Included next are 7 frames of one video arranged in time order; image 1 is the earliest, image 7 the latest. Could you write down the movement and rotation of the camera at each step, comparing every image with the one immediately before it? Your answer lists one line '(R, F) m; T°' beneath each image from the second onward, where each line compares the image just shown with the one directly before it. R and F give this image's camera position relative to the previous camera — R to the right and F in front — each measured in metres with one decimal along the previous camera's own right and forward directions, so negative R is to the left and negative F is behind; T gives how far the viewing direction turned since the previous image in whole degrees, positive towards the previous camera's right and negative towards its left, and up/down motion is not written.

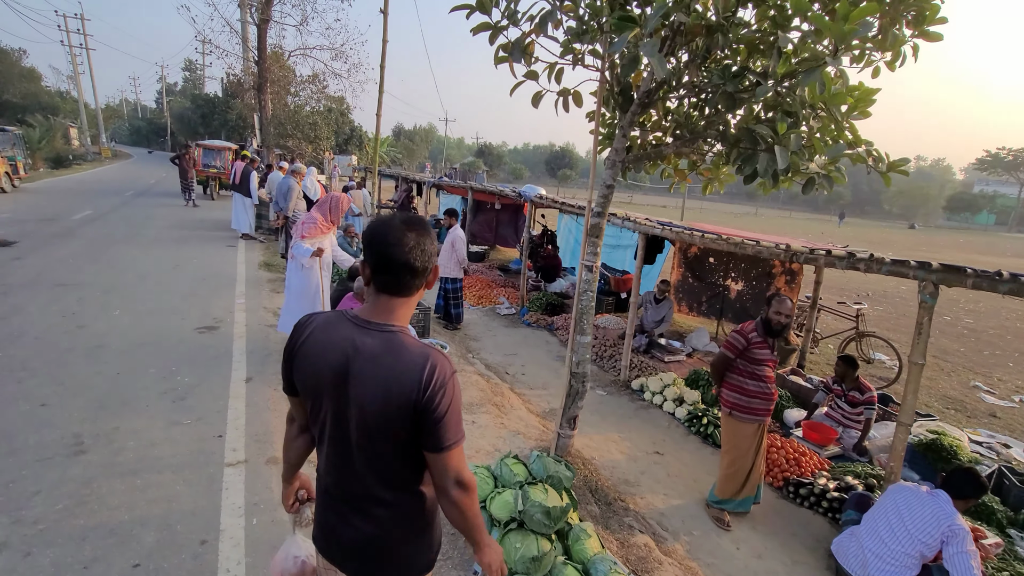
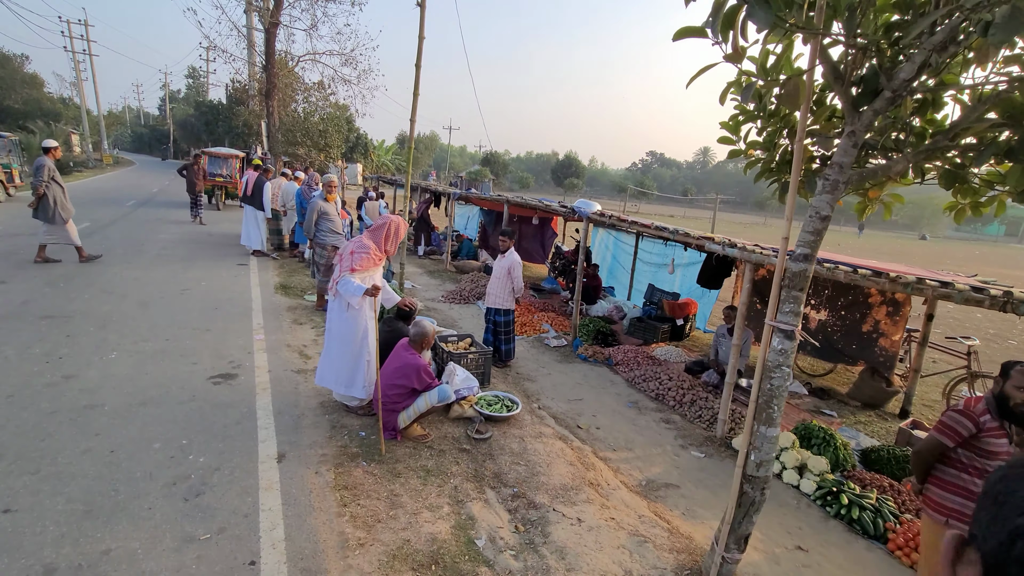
(-0.8, +1.1) m; 0°
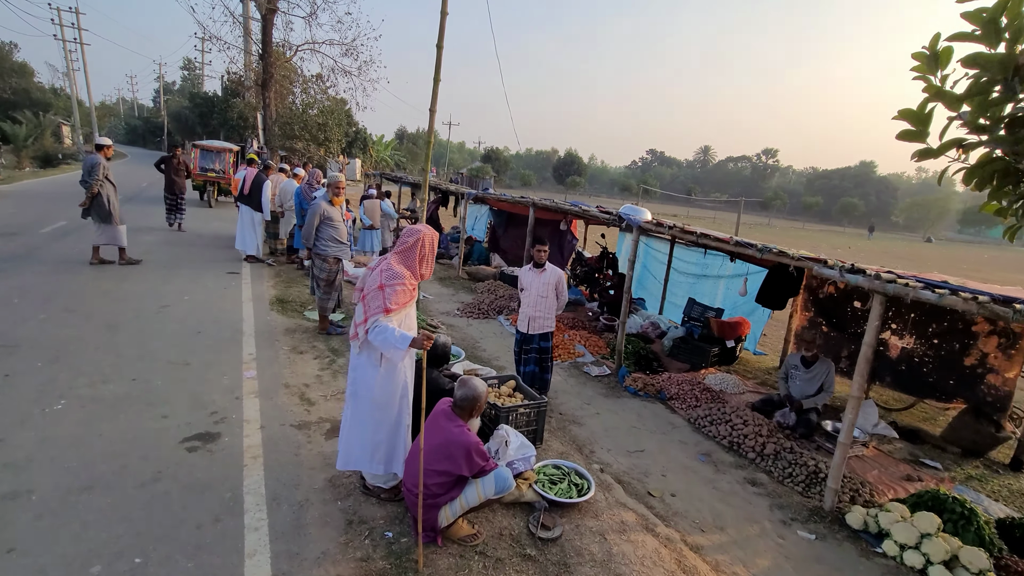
(-0.5, +1.1) m; 0°
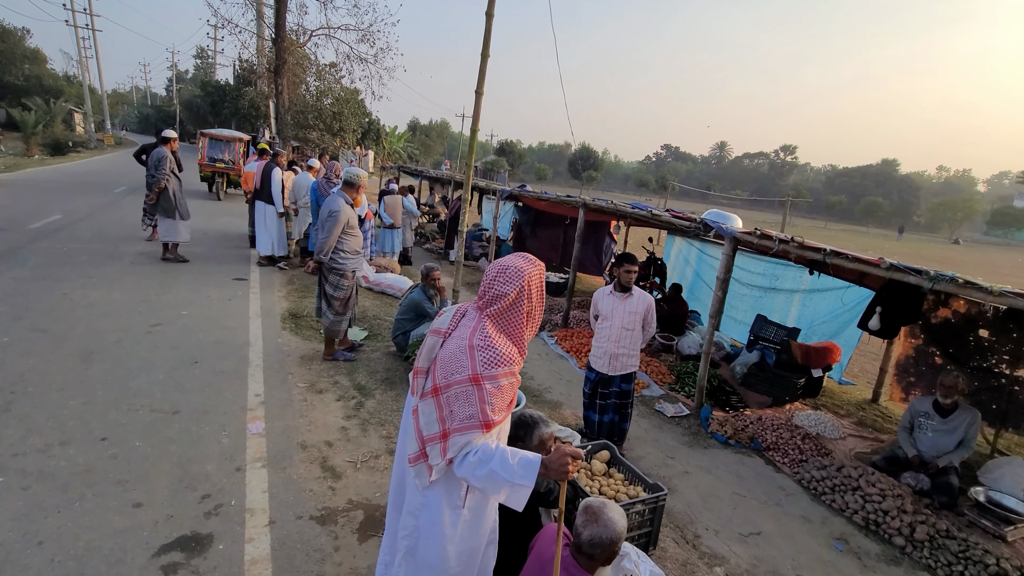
(-0.6, +1.2) m; -1°
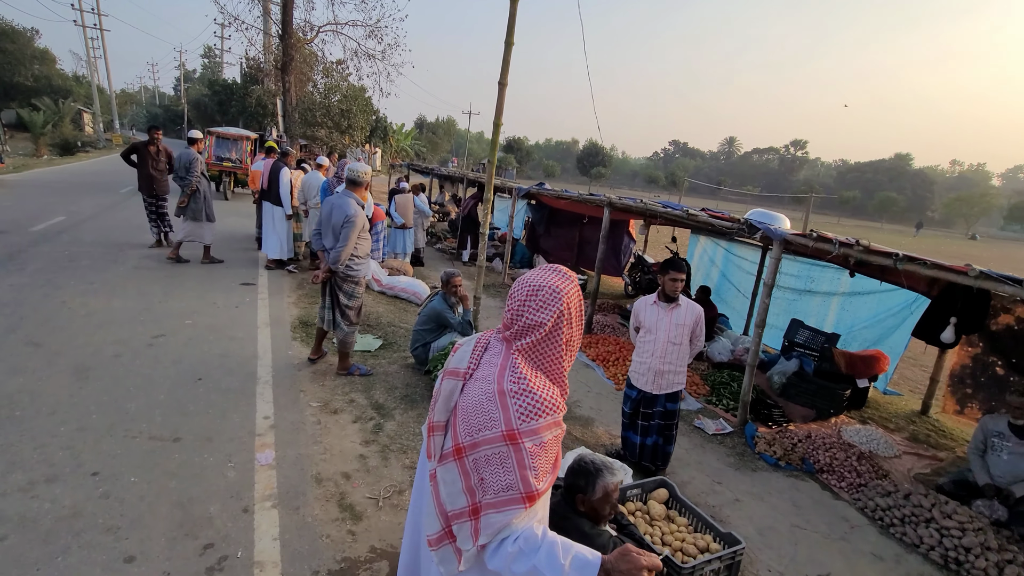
(-0.2, +0.4) m; -1°
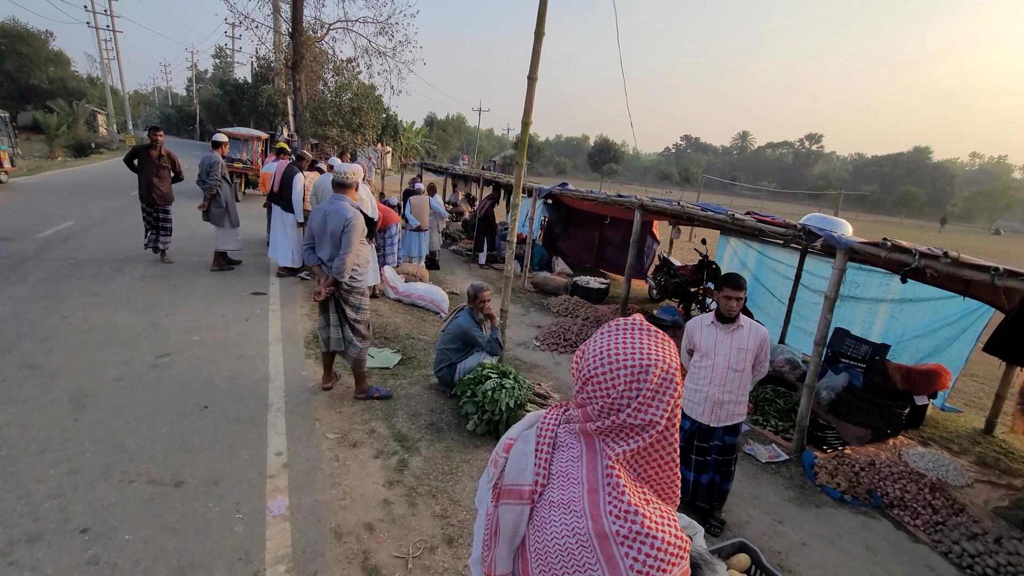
(-0.2, +0.4) m; -1°
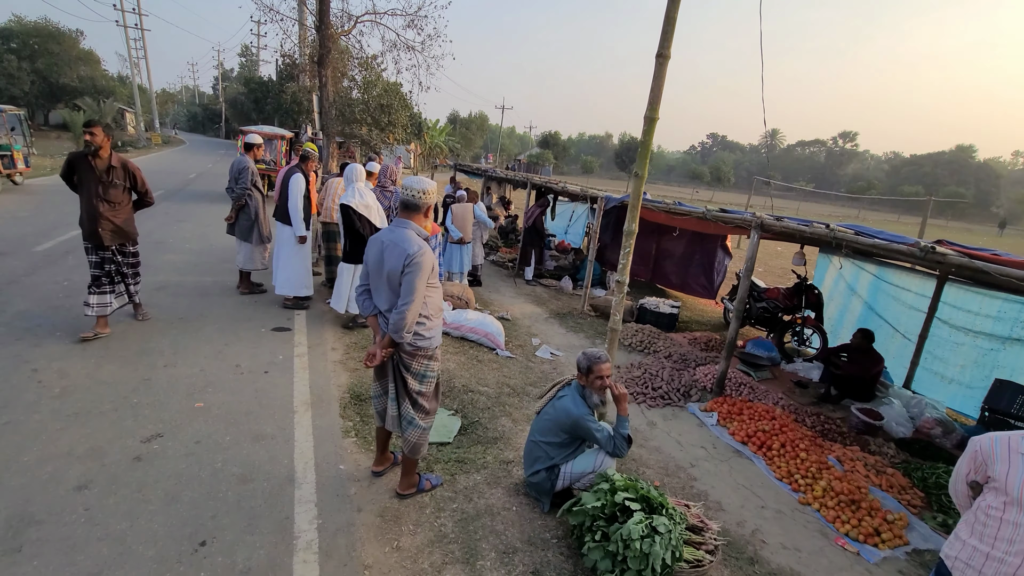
(-0.7, +1.4) m; -2°
